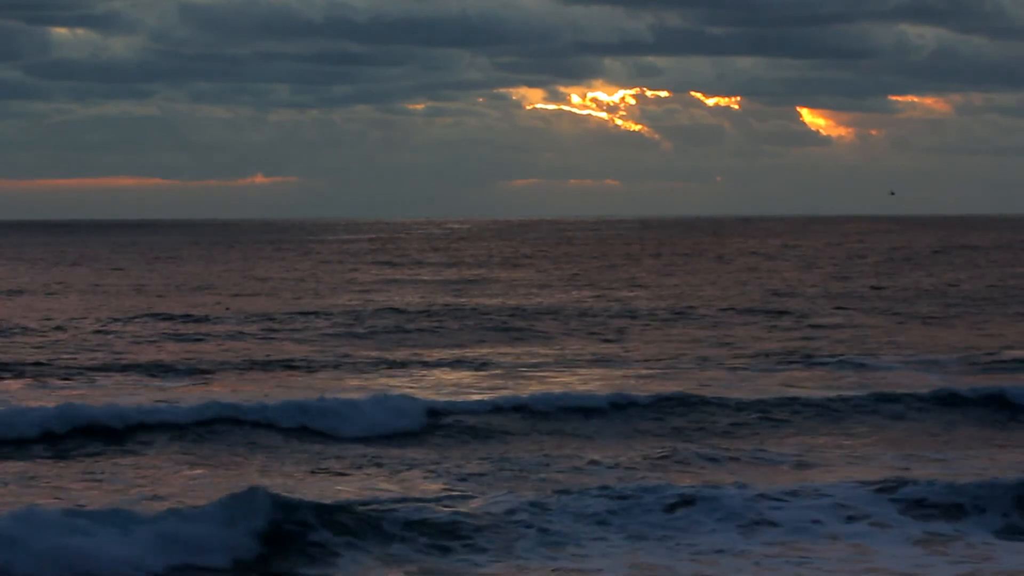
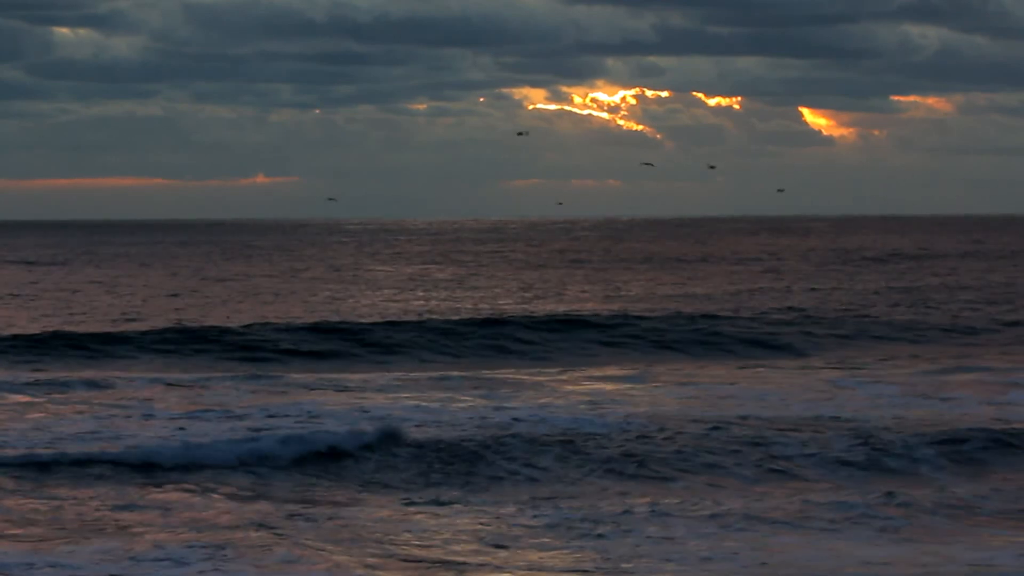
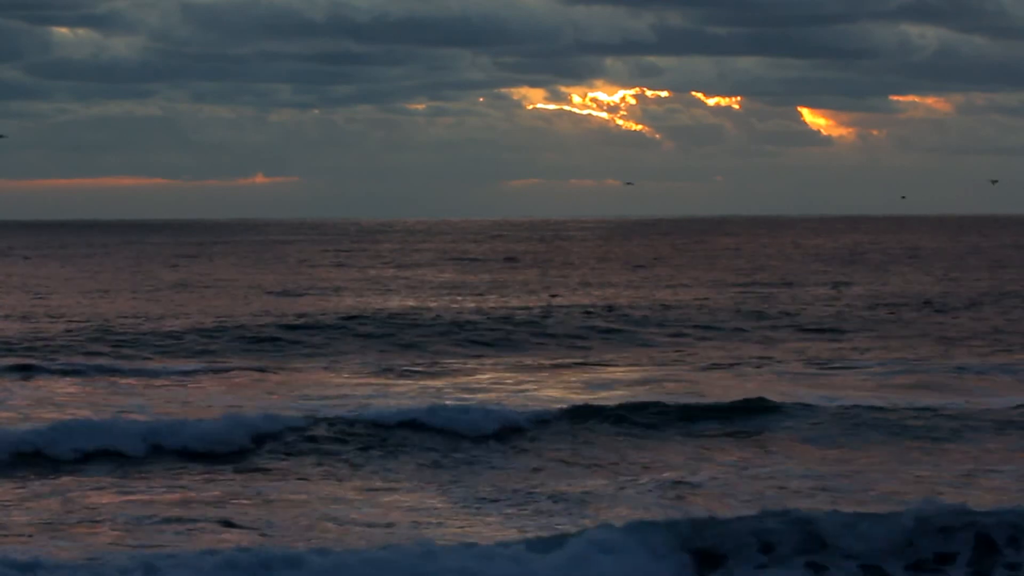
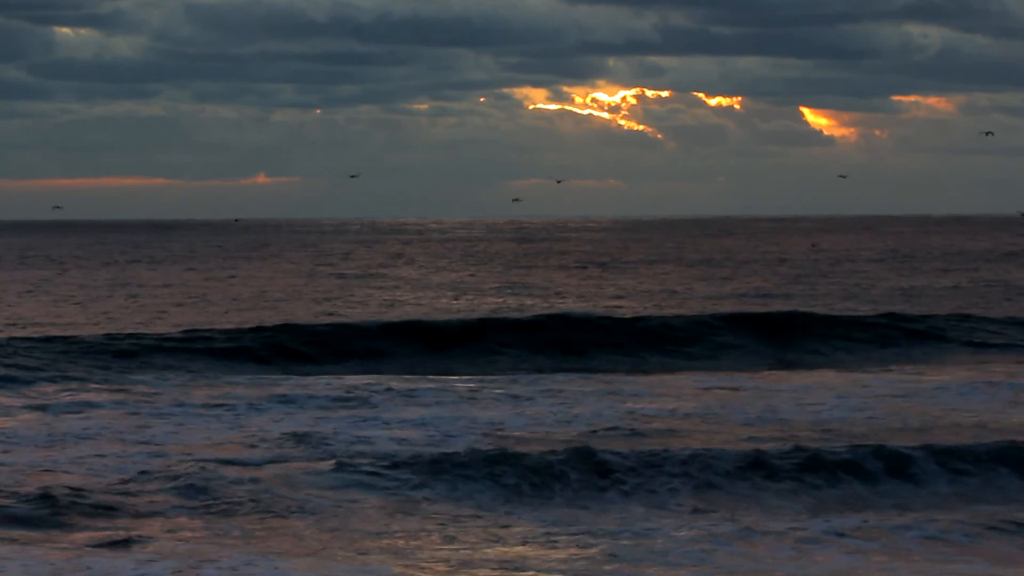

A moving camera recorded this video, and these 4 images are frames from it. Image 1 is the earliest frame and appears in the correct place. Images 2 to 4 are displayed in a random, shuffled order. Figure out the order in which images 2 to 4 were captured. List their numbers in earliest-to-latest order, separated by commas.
3, 2, 4
